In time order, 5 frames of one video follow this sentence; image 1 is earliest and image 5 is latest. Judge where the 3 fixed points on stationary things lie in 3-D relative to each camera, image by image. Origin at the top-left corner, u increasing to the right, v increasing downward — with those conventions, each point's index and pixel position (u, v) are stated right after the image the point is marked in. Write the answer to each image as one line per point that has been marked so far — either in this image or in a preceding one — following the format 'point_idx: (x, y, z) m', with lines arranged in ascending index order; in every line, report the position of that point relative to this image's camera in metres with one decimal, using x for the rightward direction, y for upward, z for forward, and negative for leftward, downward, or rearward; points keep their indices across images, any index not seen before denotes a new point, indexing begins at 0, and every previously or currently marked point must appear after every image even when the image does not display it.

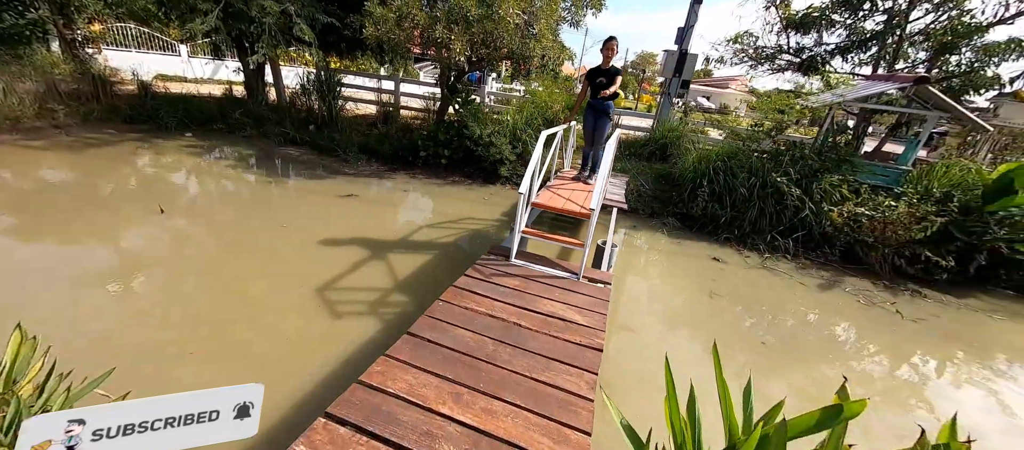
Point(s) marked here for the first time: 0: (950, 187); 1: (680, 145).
0: (+5.5, +0.5, +4.6) m
1: (+3.0, +1.4, +6.6) m
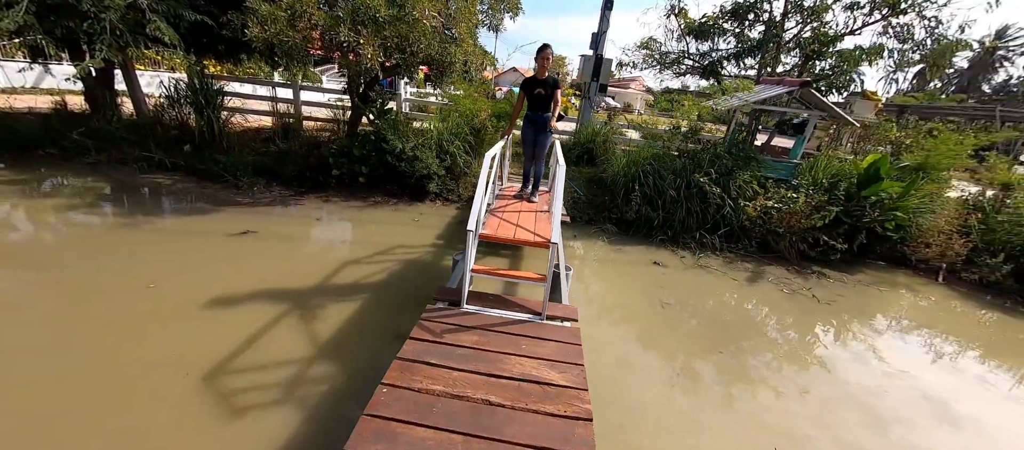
0: (+4.6, +0.7, +5.3) m
1: (+1.7, +1.4, +6.7) m
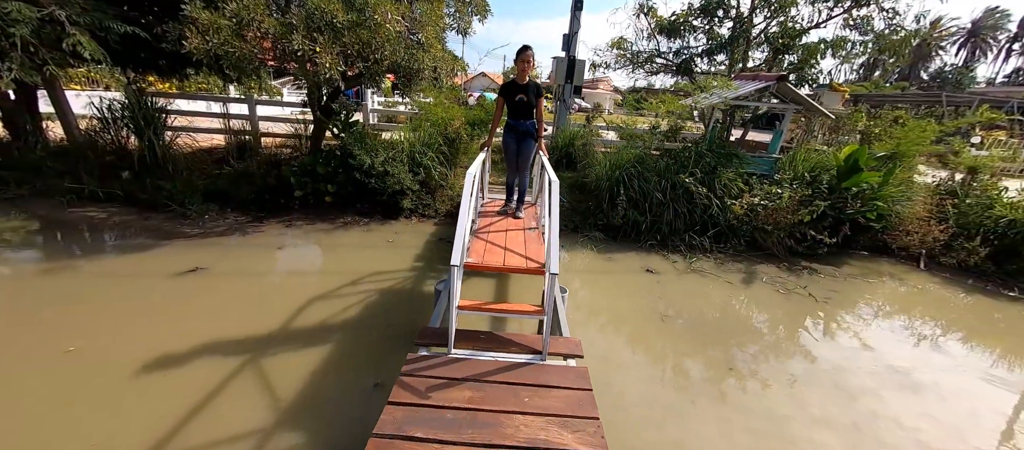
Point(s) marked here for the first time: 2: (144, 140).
0: (+4.3, +0.8, +5.3) m
1: (+1.3, +1.3, +6.5) m
2: (-5.0, +1.2, +5.0) m
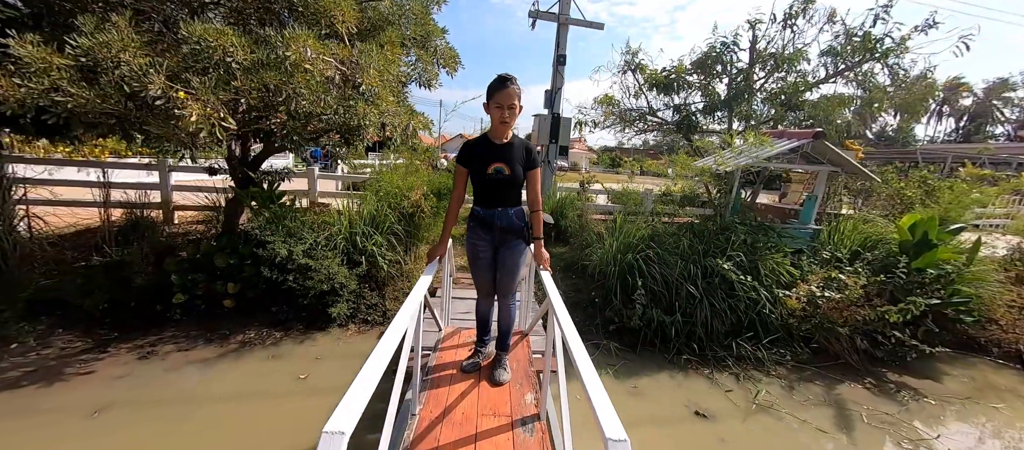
0: (+4.1, -0.2, +4.2) m
1: (+1.0, 0.0, +5.3) m
2: (-5.3, 0.0, +3.5) m
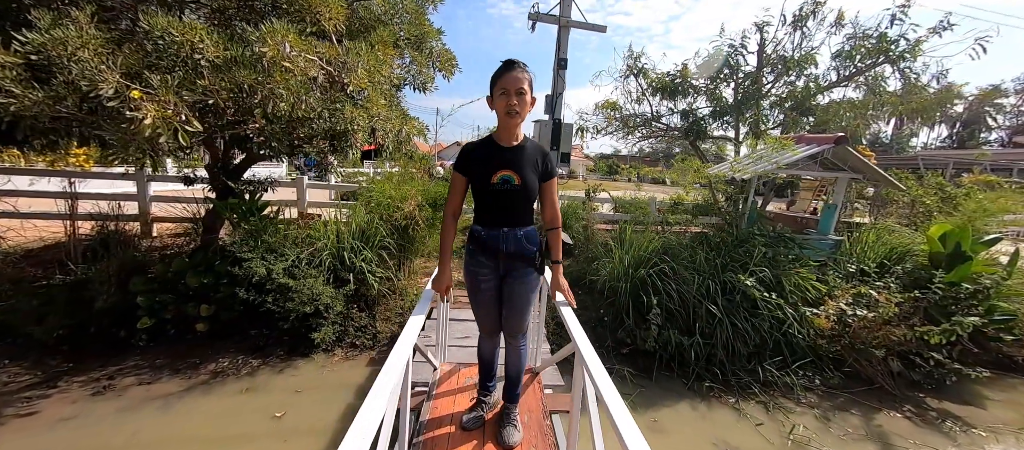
0: (+4.1, -0.3, +3.9) m
1: (+1.0, -0.1, +5.0) m
2: (-5.3, -0.2, +3.1) m
